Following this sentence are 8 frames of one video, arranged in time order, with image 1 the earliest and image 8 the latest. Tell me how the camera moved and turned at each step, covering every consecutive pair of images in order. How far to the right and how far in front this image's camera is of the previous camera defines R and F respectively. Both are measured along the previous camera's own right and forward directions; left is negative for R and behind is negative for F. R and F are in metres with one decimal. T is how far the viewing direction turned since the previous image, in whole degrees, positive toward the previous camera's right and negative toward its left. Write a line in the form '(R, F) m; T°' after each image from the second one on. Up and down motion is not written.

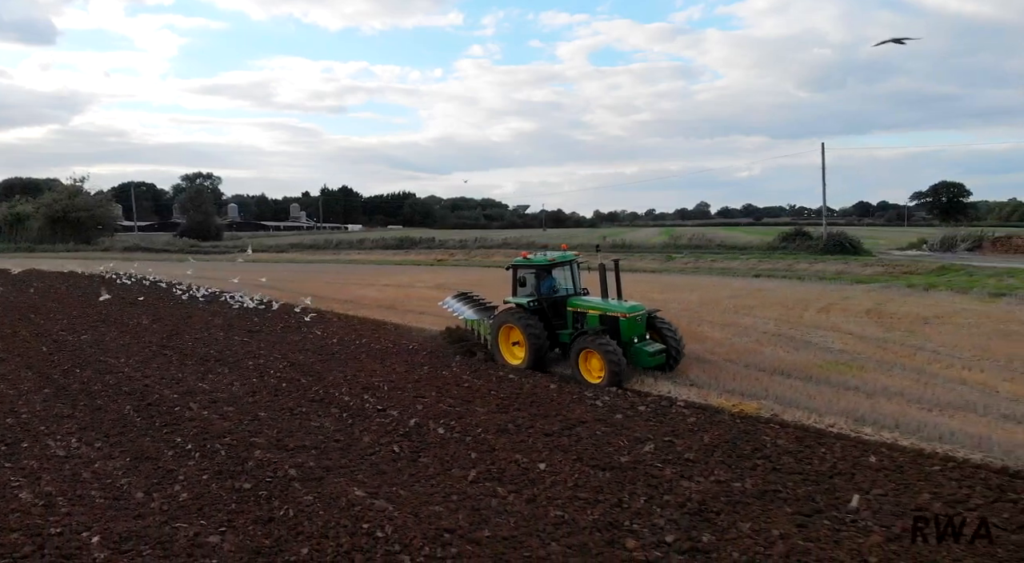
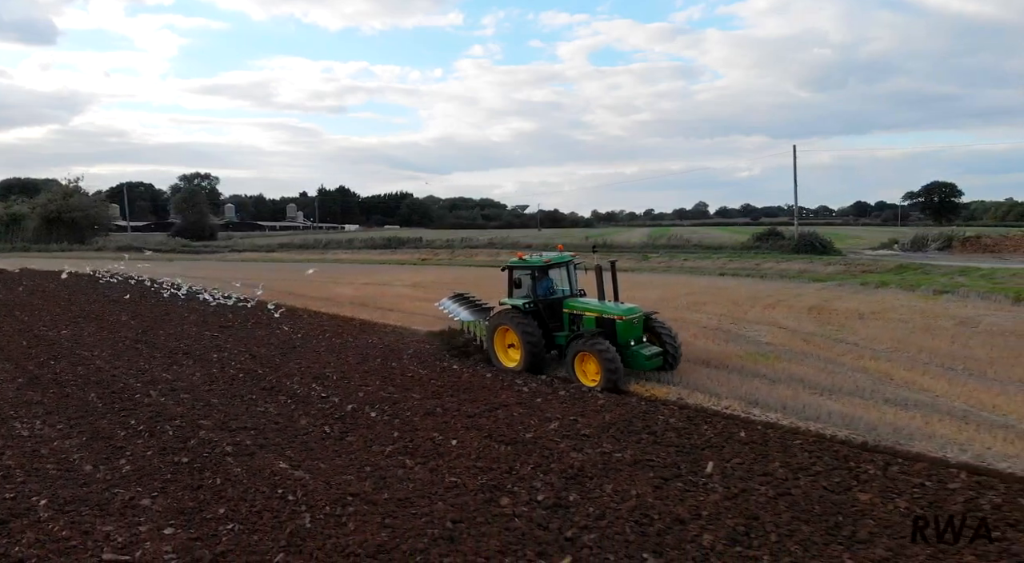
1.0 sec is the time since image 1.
(+0.9, -0.7) m; 0°
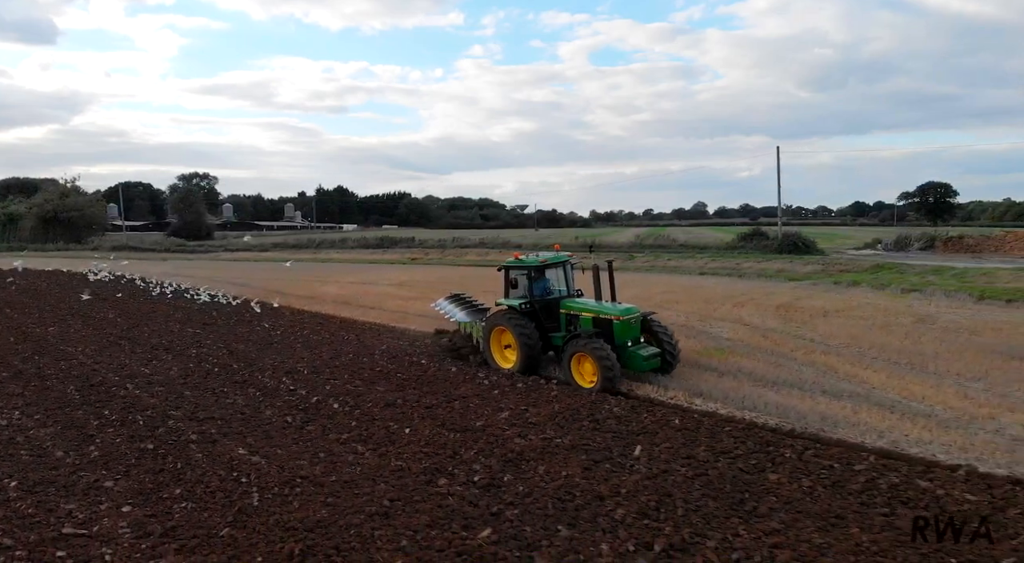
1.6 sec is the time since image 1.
(+0.5, -0.4) m; 0°
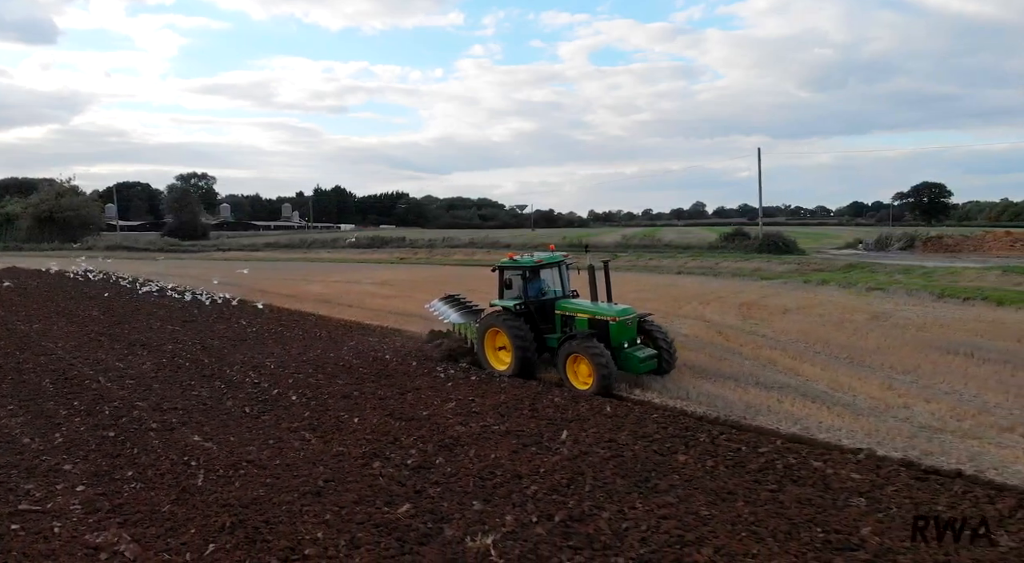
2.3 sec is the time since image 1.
(+0.6, -0.4) m; 0°
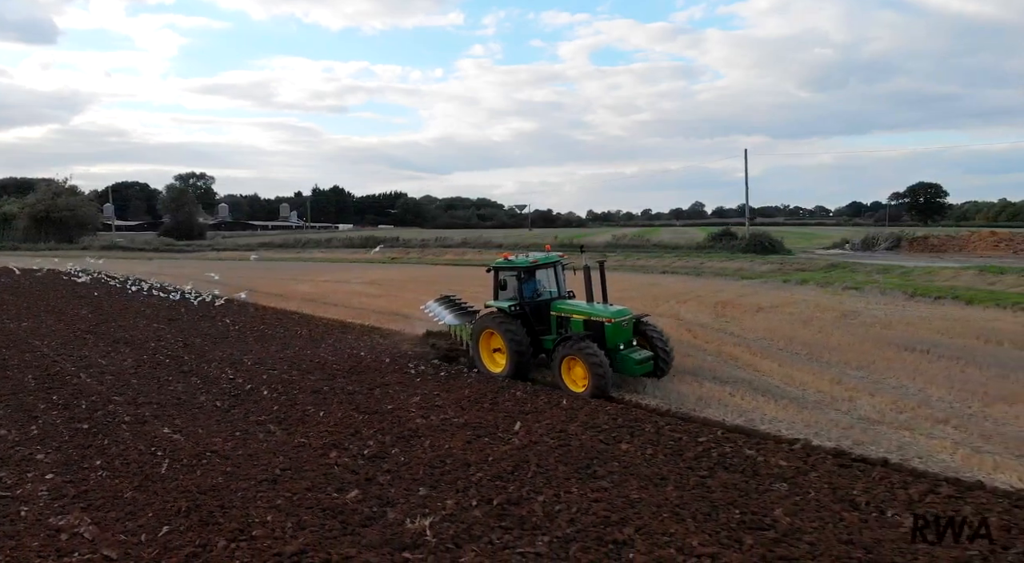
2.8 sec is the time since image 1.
(+0.5, -0.3) m; 0°
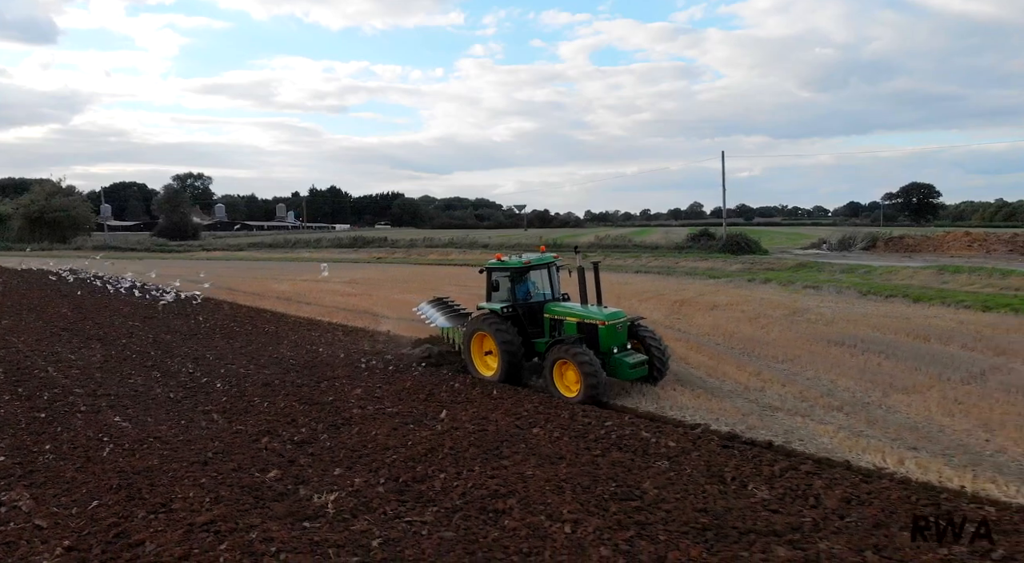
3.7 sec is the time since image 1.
(+0.8, -0.5) m; 0°
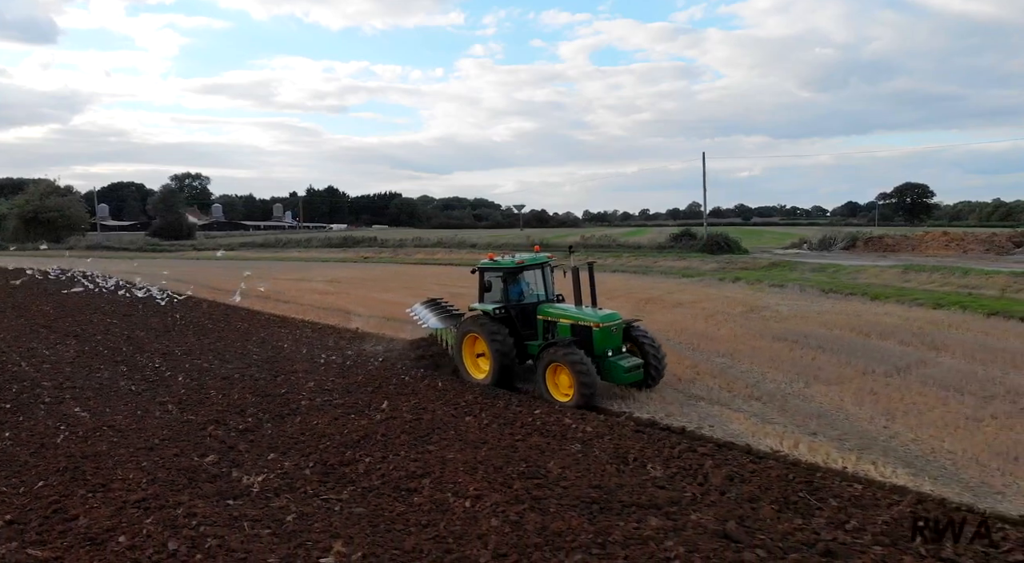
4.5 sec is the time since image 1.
(+0.7, -0.4) m; 0°
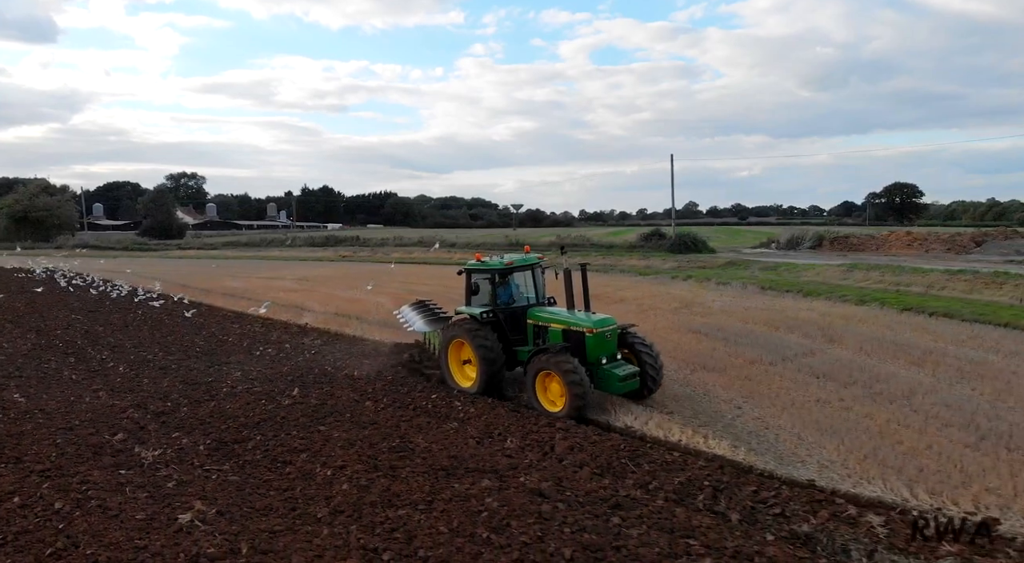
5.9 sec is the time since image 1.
(+1.2, -0.7) m; 0°
